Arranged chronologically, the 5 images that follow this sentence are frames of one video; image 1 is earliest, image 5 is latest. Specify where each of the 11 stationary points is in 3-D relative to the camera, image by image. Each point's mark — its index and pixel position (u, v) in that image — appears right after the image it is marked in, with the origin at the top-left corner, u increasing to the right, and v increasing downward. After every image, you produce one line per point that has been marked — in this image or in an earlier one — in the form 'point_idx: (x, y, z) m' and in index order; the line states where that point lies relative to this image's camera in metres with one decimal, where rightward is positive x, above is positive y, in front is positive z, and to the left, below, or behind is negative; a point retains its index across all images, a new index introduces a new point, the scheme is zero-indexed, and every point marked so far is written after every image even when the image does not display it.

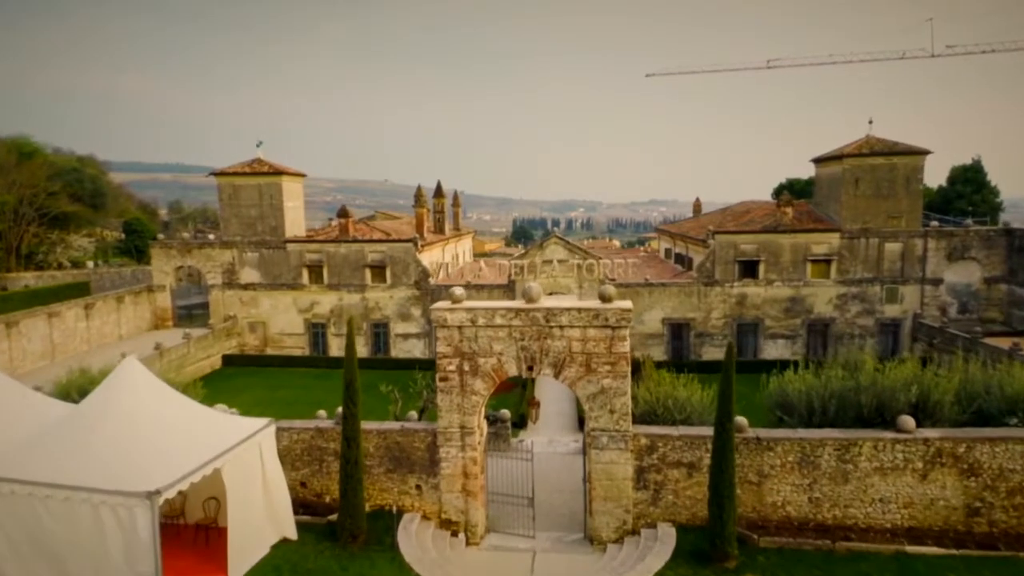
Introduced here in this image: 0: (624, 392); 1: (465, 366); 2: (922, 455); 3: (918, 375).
0: (+2.3, -2.1, +13.6) m
1: (-1.0, -1.6, +13.9) m
2: (+8.1, -3.3, +13.3) m
3: (+8.7, -1.9, +14.5) m
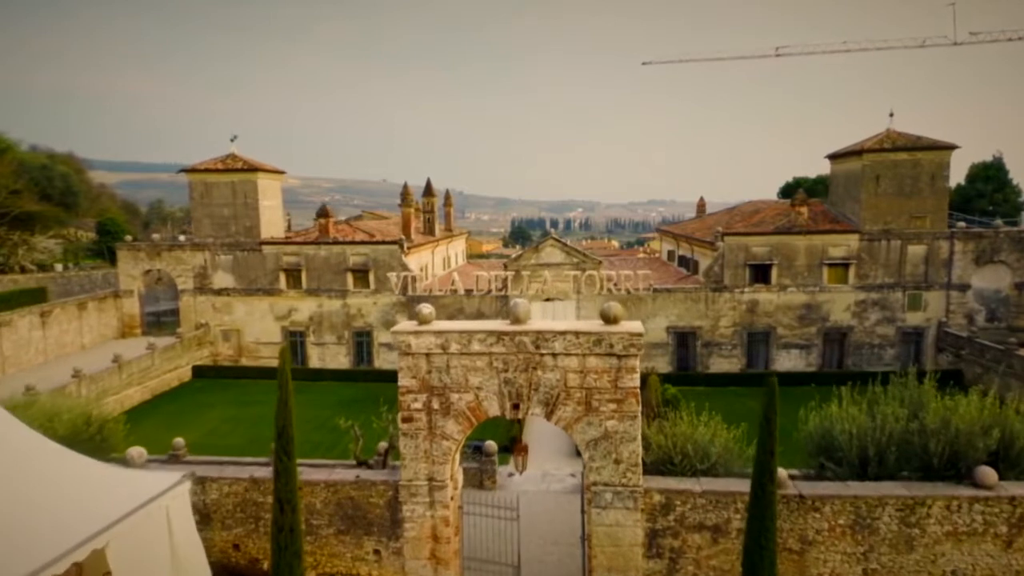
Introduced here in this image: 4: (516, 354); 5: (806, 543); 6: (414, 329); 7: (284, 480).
0: (+1.9, -2.4, +10.9) m
1: (-1.3, -1.9, +11.2) m
2: (+7.7, -3.6, +10.6) m
3: (+8.4, -2.2, +11.7) m
4: (+0.1, -1.1, +10.9) m
5: (+4.7, -4.1, +10.8) m
6: (-1.6, -0.7, +11.1) m
7: (-3.5, -2.9, +10.3) m
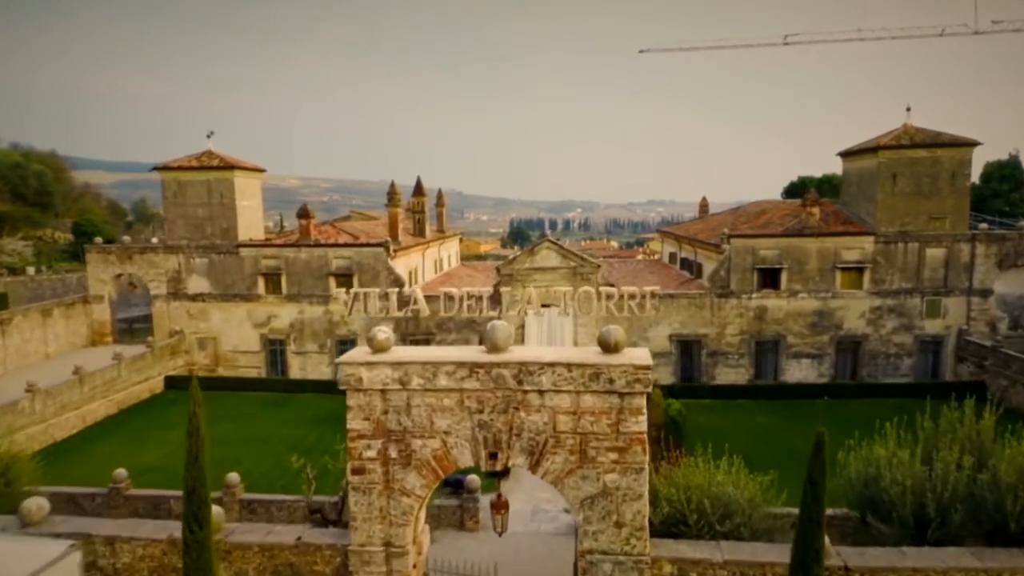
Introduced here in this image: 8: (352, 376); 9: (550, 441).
0: (+1.6, -2.7, +8.7) m
1: (-1.6, -2.2, +9.0) m
2: (+7.4, -3.8, +8.5) m
3: (+8.0, -2.4, +9.6) m
4: (-0.2, -1.4, +8.8) m
5: (+4.4, -4.3, +8.7) m
6: (-1.9, -0.9, +9.0) m
7: (-3.8, -3.2, +8.2) m
8: (-2.1, -1.2, +8.9) m
9: (+0.5, -2.0, +8.8) m
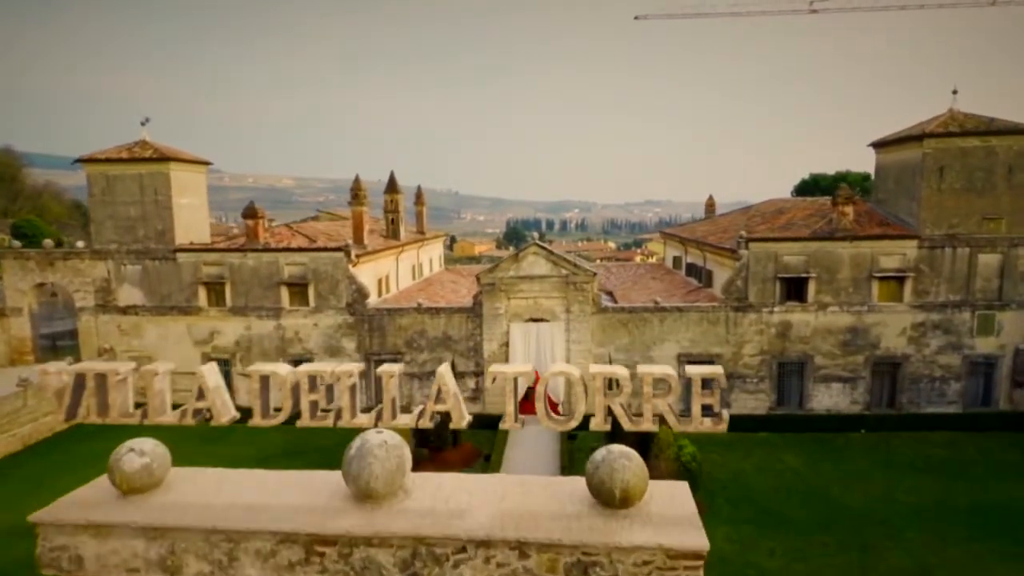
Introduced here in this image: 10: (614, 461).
0: (+1.0, -3.1, +4.0) m
1: (-2.3, -2.7, +4.3) m
2: (+6.8, -4.3, +3.7) m
3: (+7.4, -2.9, +4.9) m
4: (-0.9, -1.8, +4.0) m
5: (+3.7, -4.8, +4.0) m
6: (-2.6, -1.4, +4.2) m
7: (-4.5, -3.7, +3.4) m
8: (-2.8, -1.6, +4.2) m
9: (-0.2, -2.5, +4.0) m
10: (+0.5, -1.0, +4.2) m
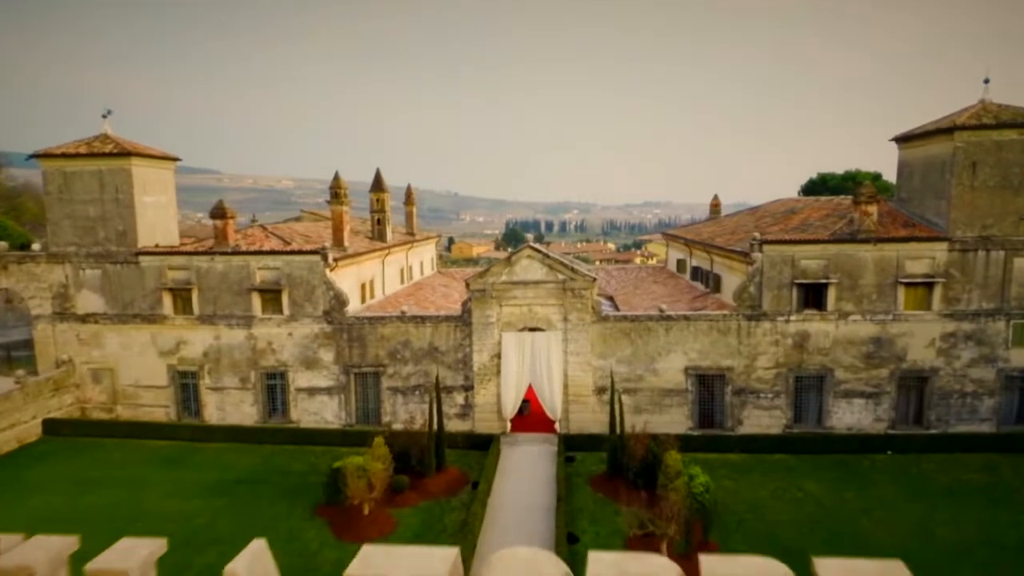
0: (+0.7, -3.4, +1.6) m
1: (-2.6, -2.9, +1.9) m
2: (+6.5, -4.5, +1.4) m
3: (+7.1, -3.1, +2.5) m
4: (-1.2, -2.0, +1.7) m
5: (+3.4, -5.0, +1.6) m
6: (-2.9, -1.6, +1.8) m
7: (-4.8, -3.9, +1.0) m
8: (-3.1, -1.9, +1.8) m
9: (-0.5, -2.7, +1.6) m
10: (+0.2, -1.2, +1.8) m
